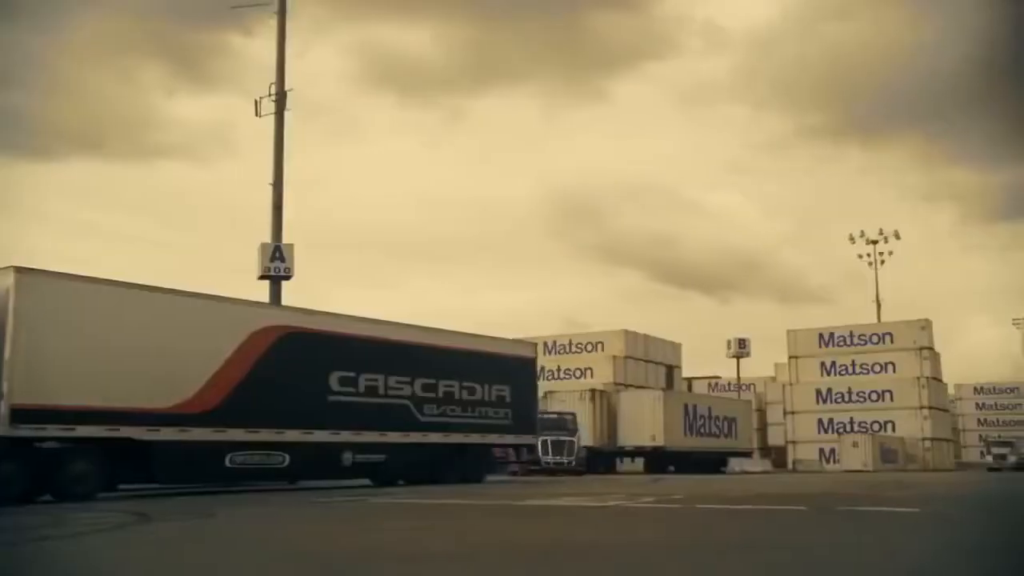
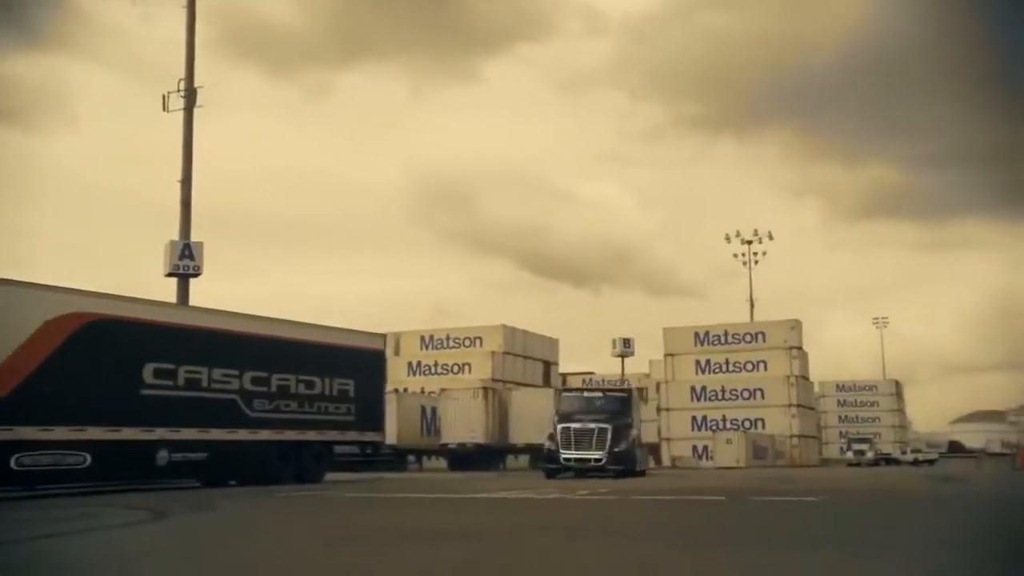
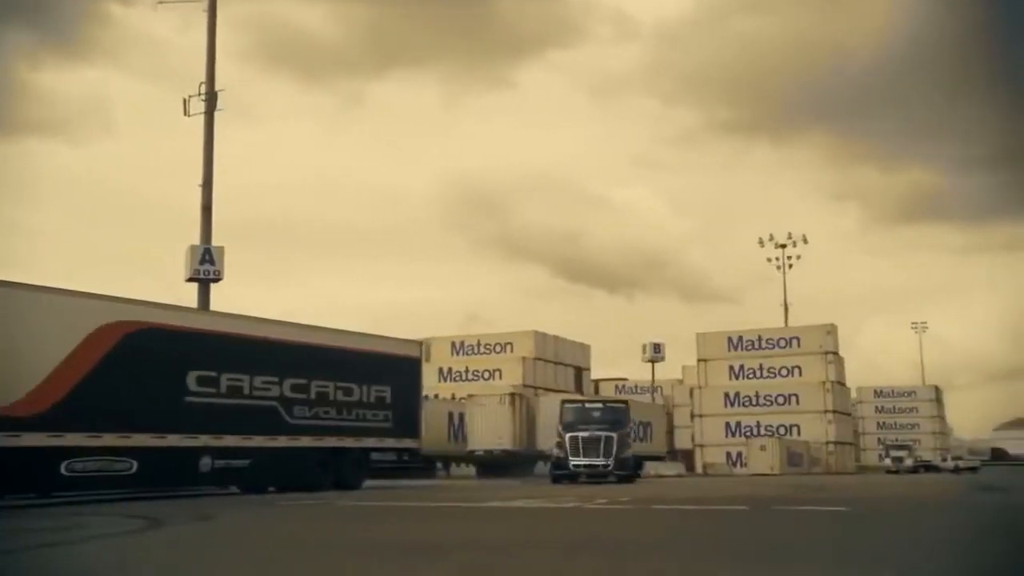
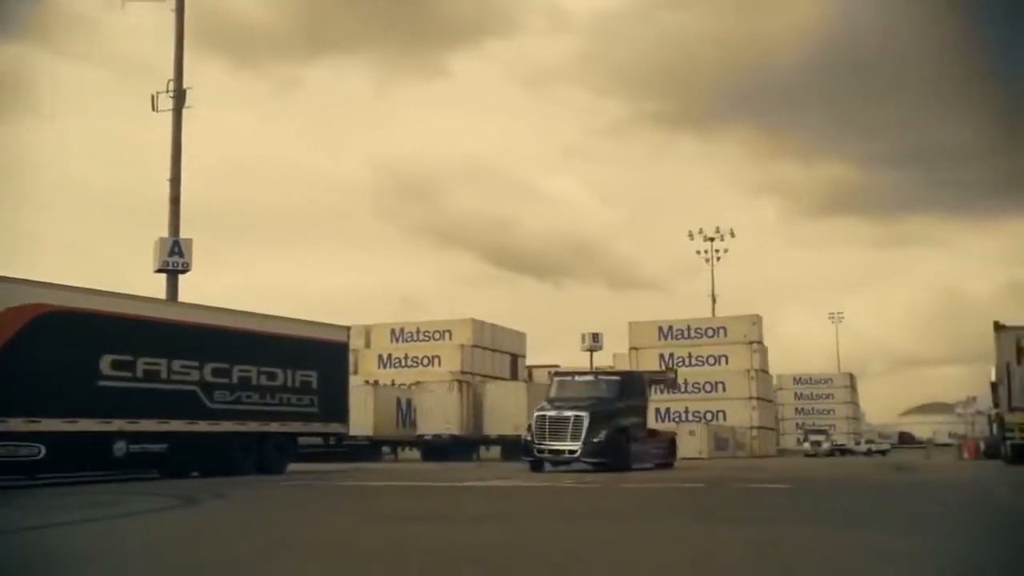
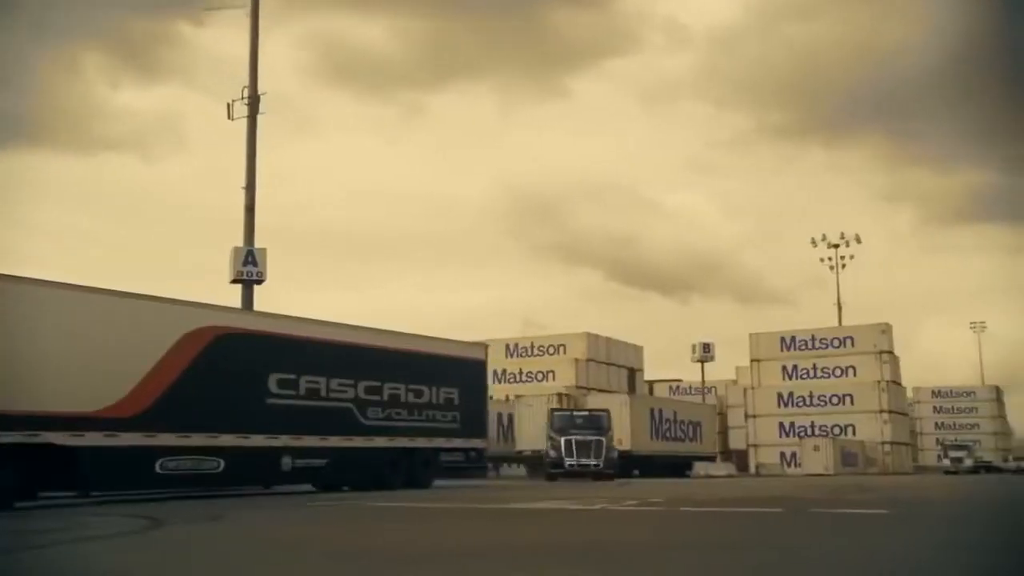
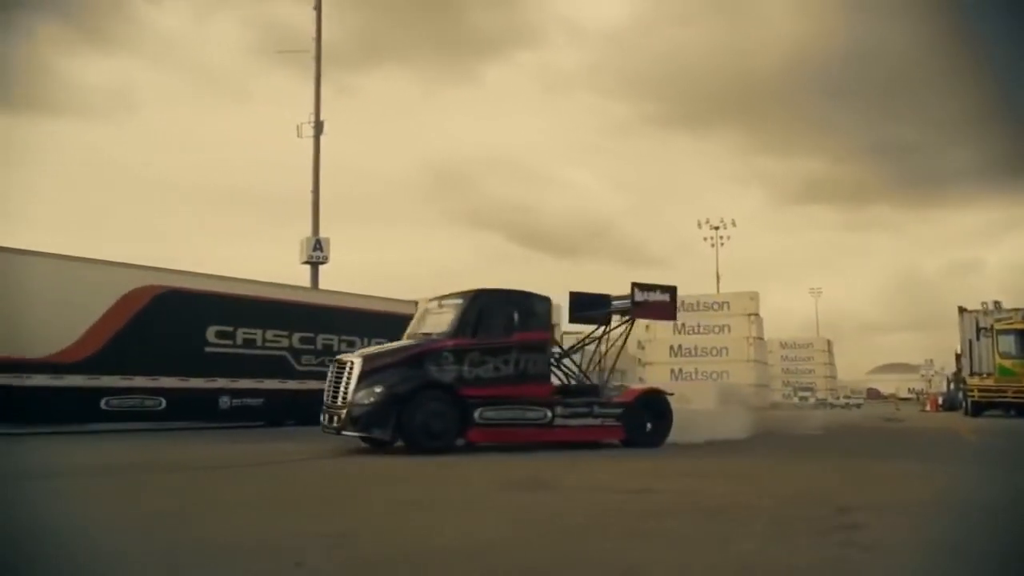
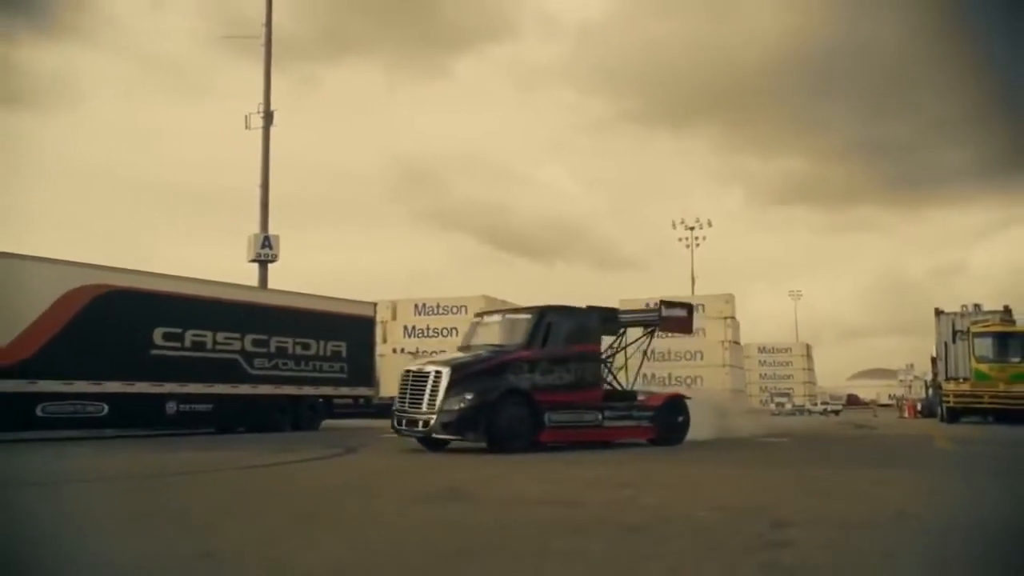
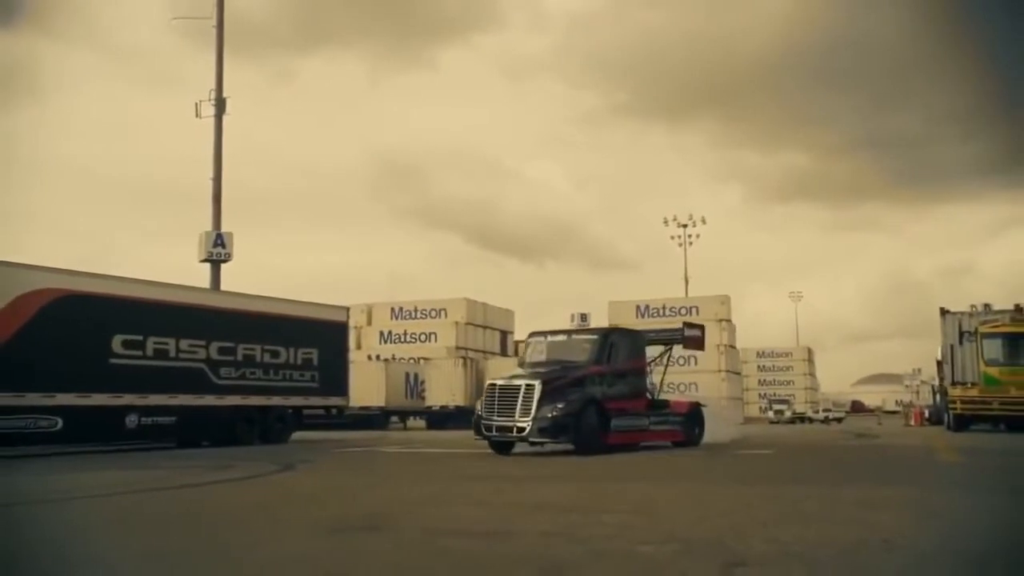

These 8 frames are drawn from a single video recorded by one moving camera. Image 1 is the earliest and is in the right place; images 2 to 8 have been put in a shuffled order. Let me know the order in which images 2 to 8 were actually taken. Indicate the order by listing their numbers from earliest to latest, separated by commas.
5, 3, 2, 4, 8, 7, 6
